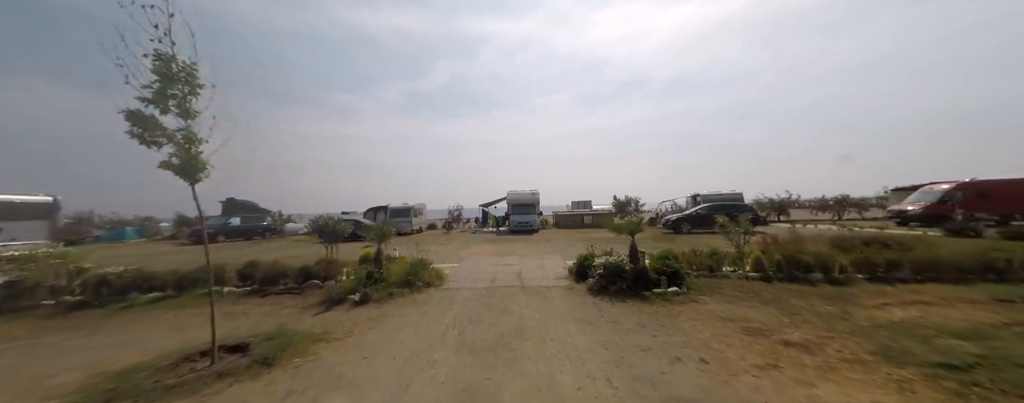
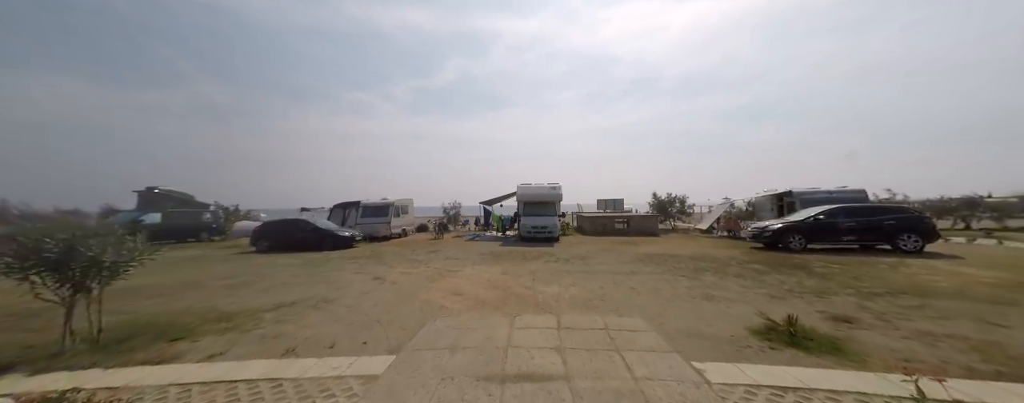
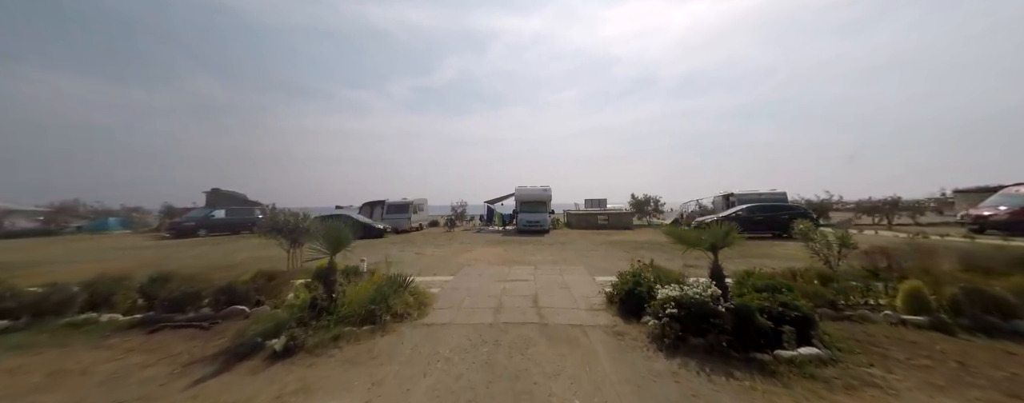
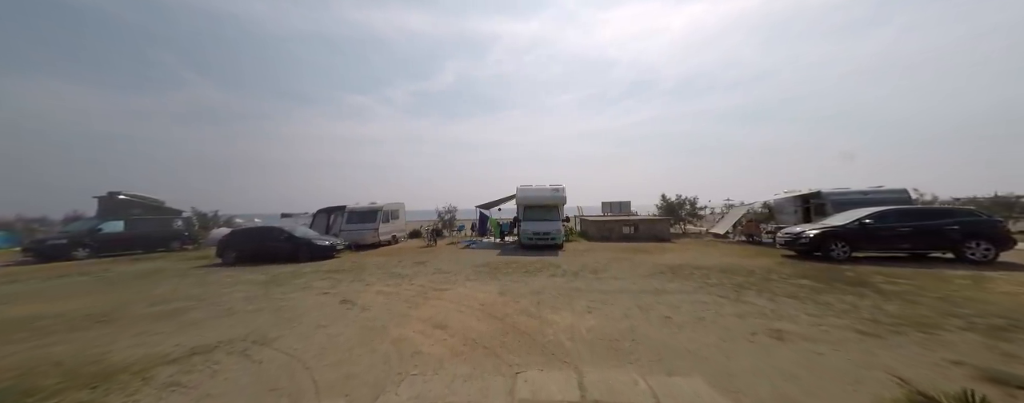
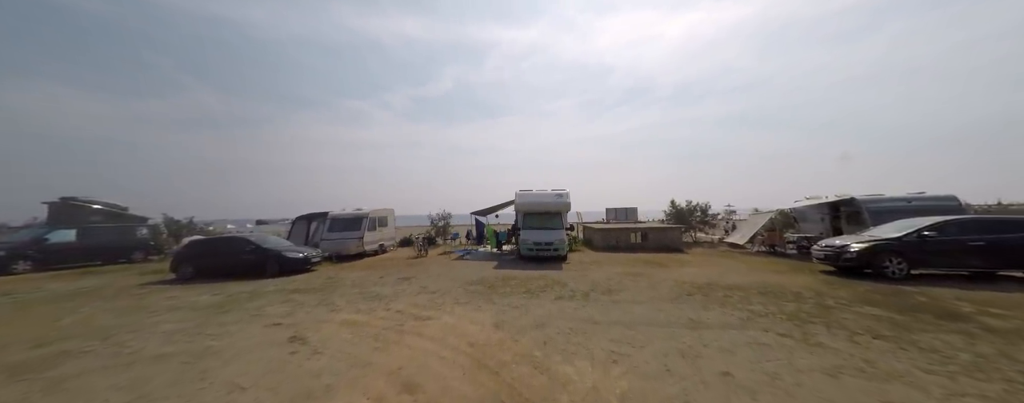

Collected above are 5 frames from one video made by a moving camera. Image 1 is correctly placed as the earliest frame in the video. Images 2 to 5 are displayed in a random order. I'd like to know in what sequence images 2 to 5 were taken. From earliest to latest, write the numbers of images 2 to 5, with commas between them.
3, 2, 4, 5
